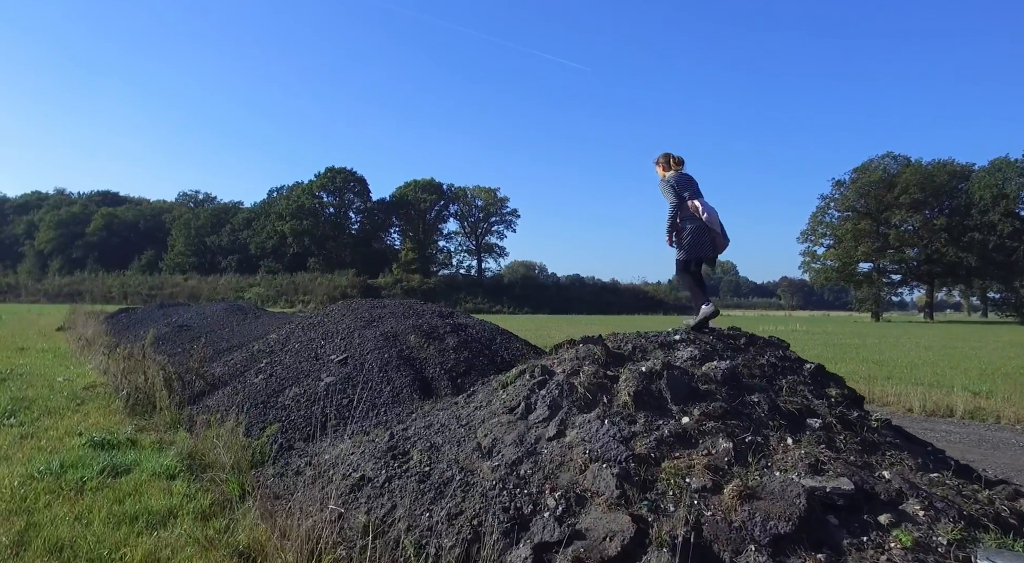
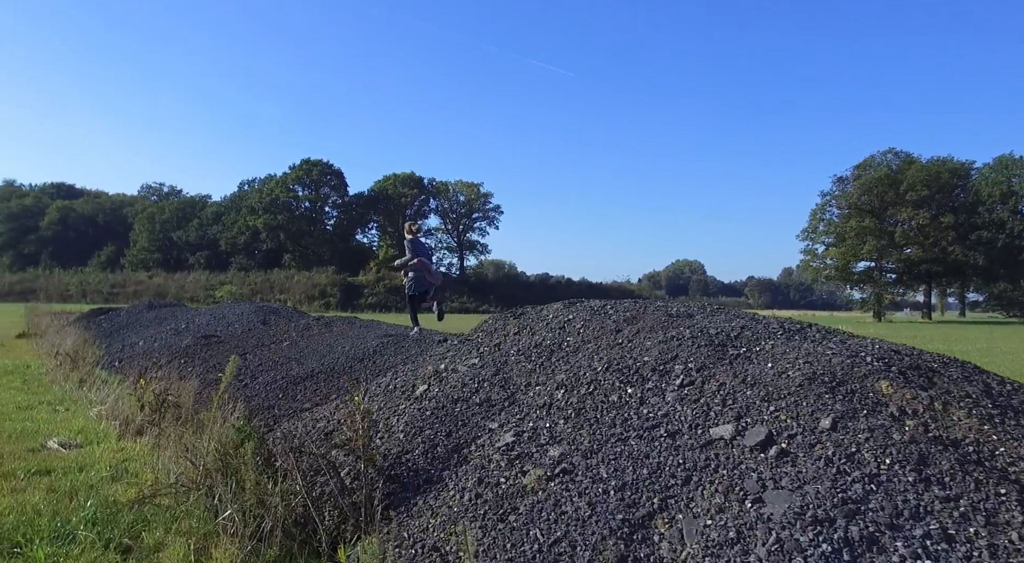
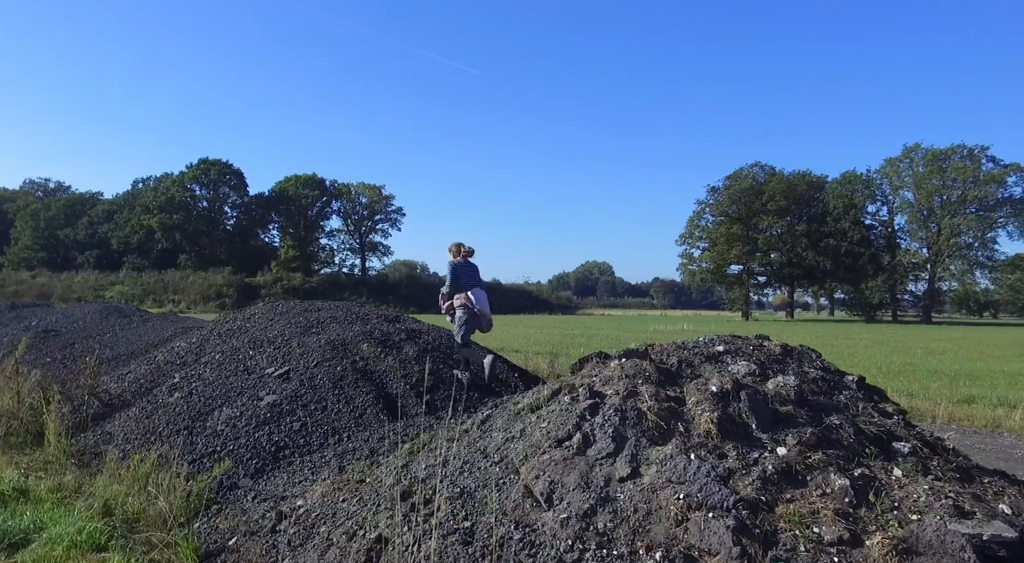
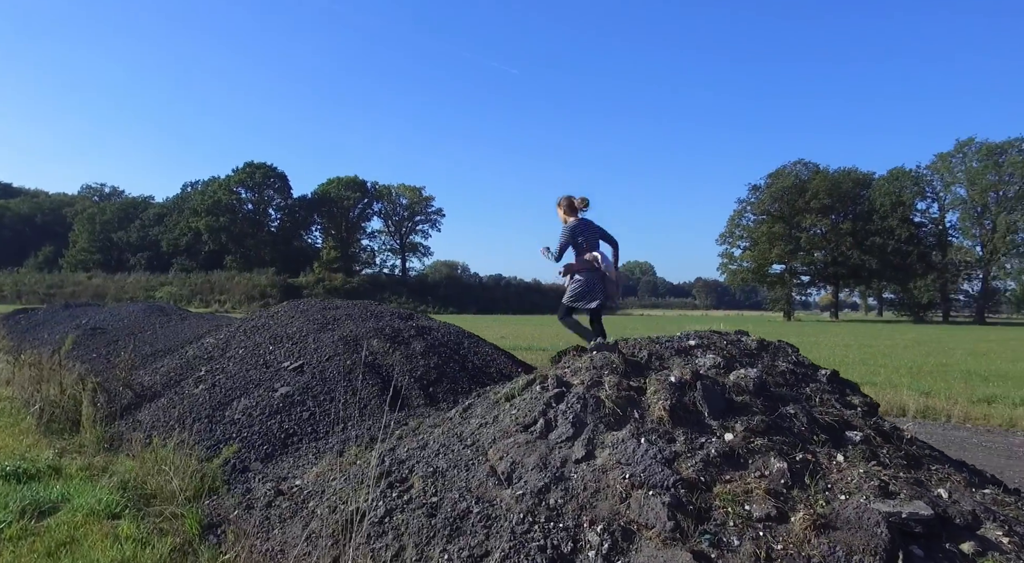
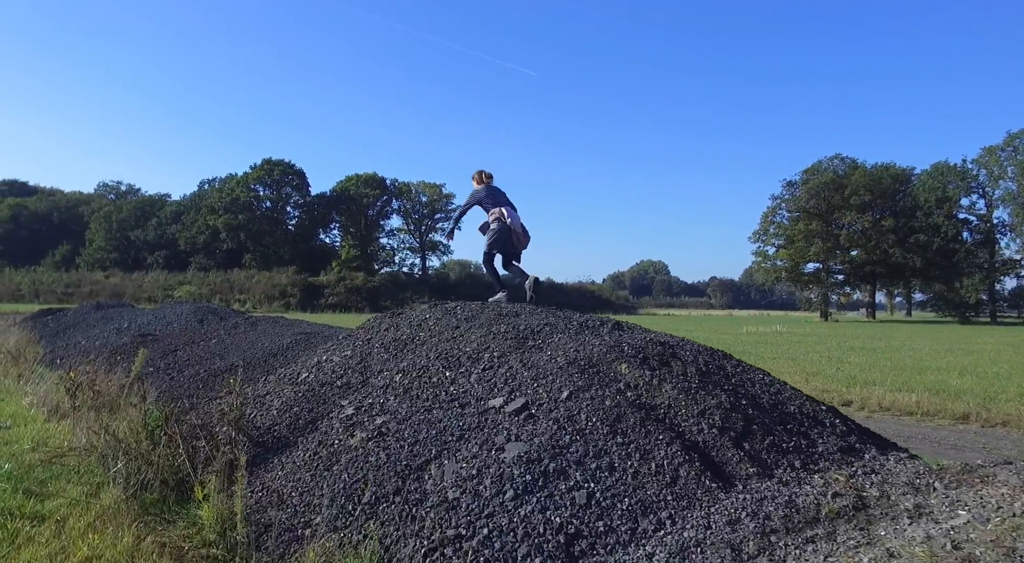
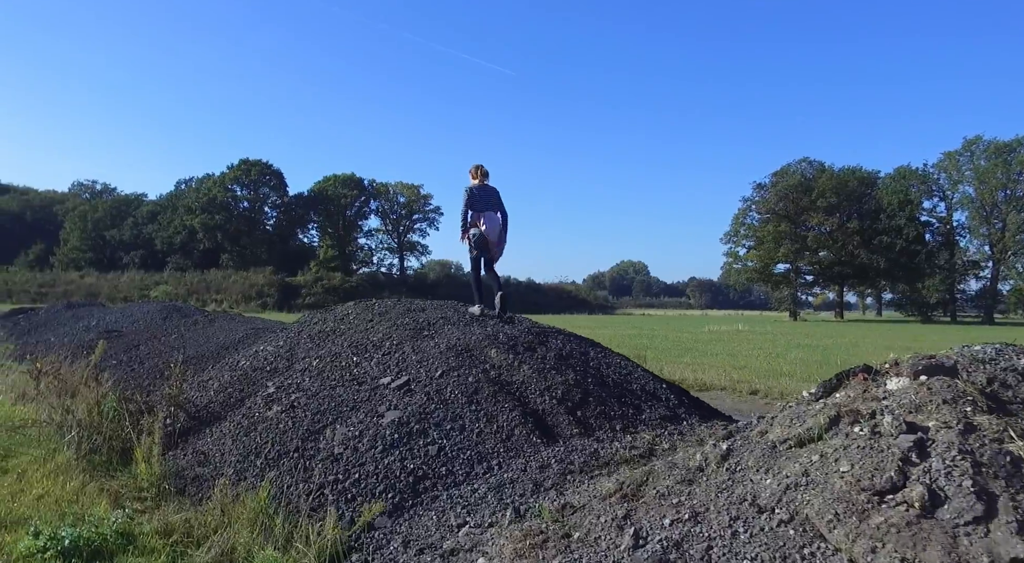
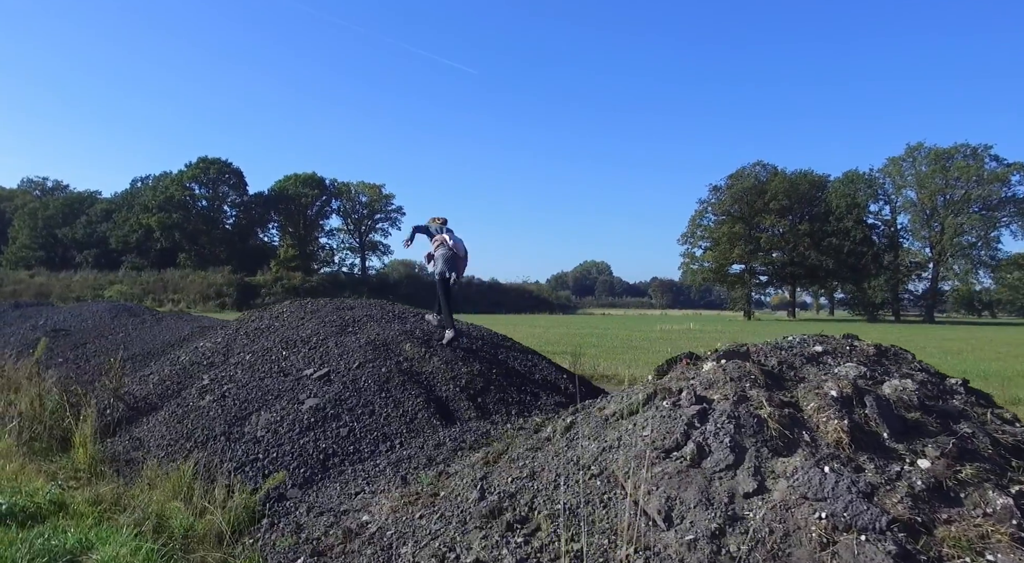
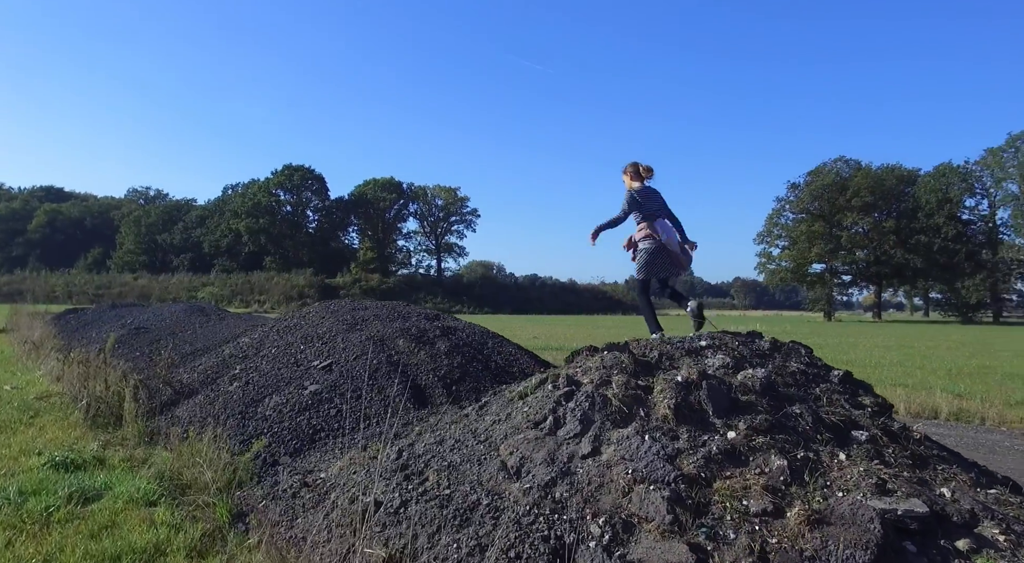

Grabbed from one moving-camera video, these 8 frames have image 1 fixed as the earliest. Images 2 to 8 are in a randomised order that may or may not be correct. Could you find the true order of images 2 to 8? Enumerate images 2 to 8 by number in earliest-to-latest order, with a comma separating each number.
8, 4, 3, 7, 6, 5, 2
